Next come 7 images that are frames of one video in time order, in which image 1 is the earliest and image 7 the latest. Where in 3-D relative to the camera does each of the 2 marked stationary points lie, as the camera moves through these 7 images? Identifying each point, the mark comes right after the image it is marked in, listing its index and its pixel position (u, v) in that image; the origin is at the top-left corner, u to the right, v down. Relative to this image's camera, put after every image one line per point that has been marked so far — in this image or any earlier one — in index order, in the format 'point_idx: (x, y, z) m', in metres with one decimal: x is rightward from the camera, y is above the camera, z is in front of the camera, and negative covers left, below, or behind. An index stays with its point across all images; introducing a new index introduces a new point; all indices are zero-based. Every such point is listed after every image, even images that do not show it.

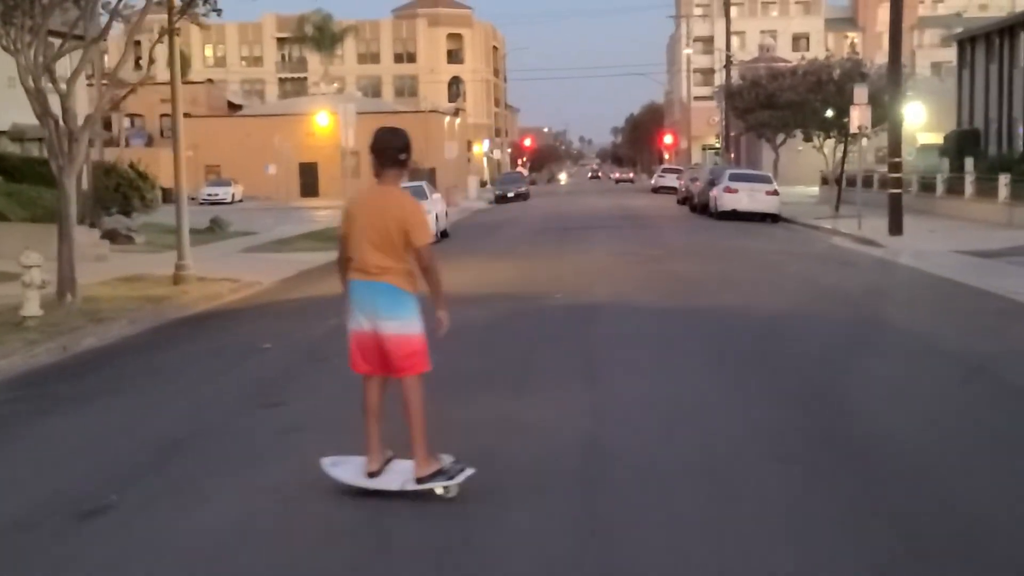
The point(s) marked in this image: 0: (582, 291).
0: (+0.8, 0.0, +17.1) m
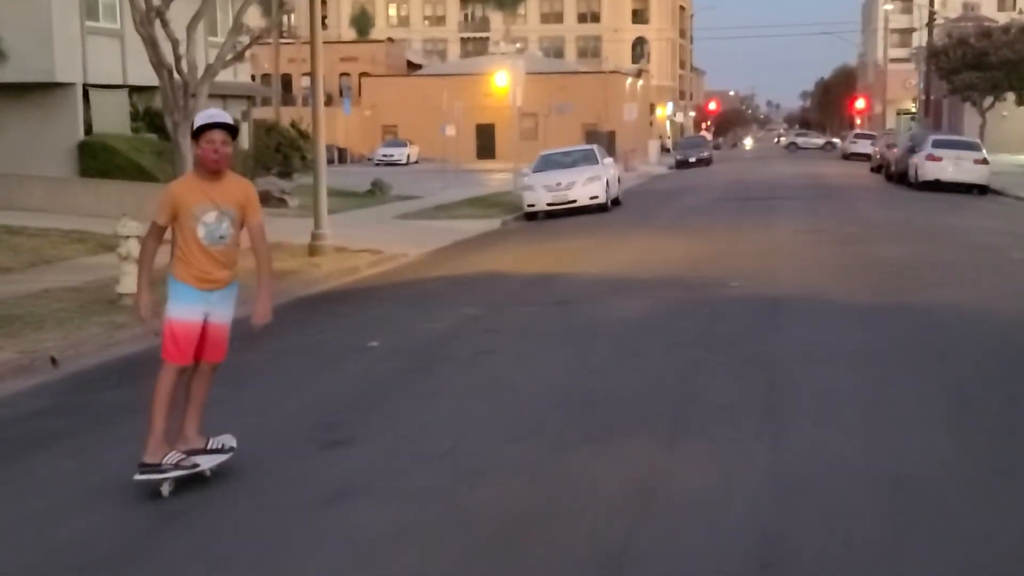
0: (+2.4, +0.1, +14.4) m
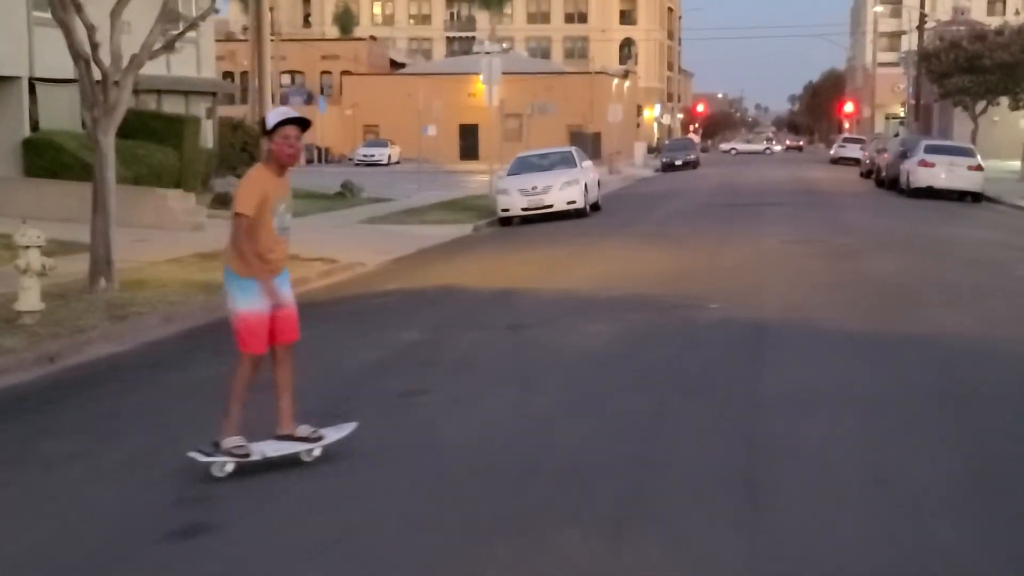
0: (+2.0, -0.1, +12.8) m
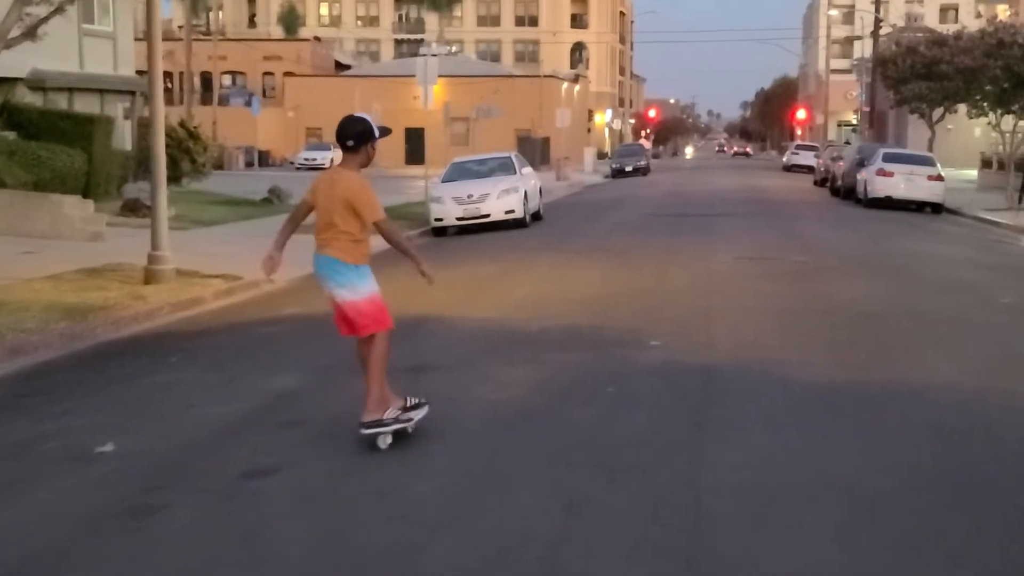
0: (+1.4, -0.3, +10.9) m
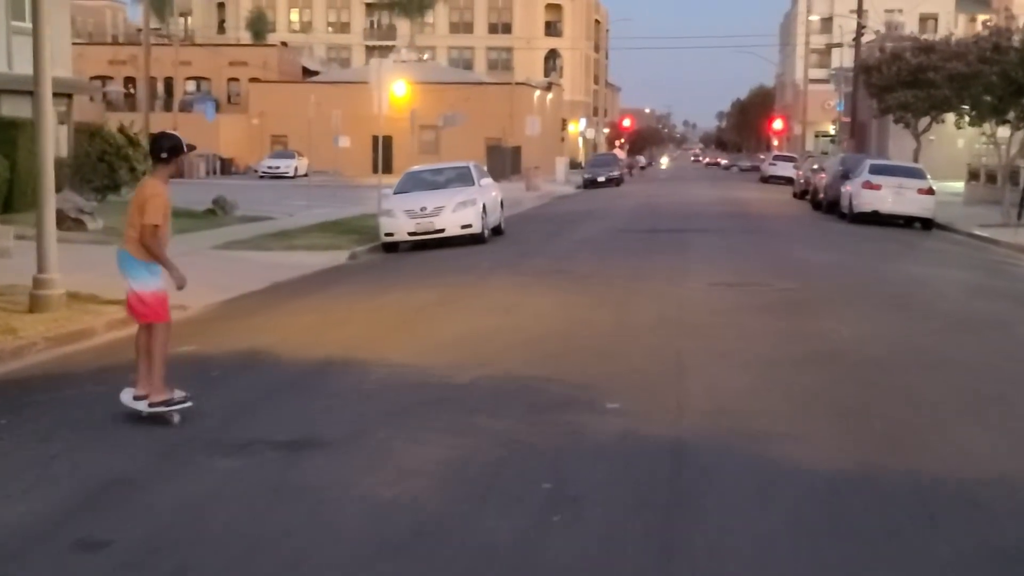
0: (+0.9, -0.6, +8.7) m
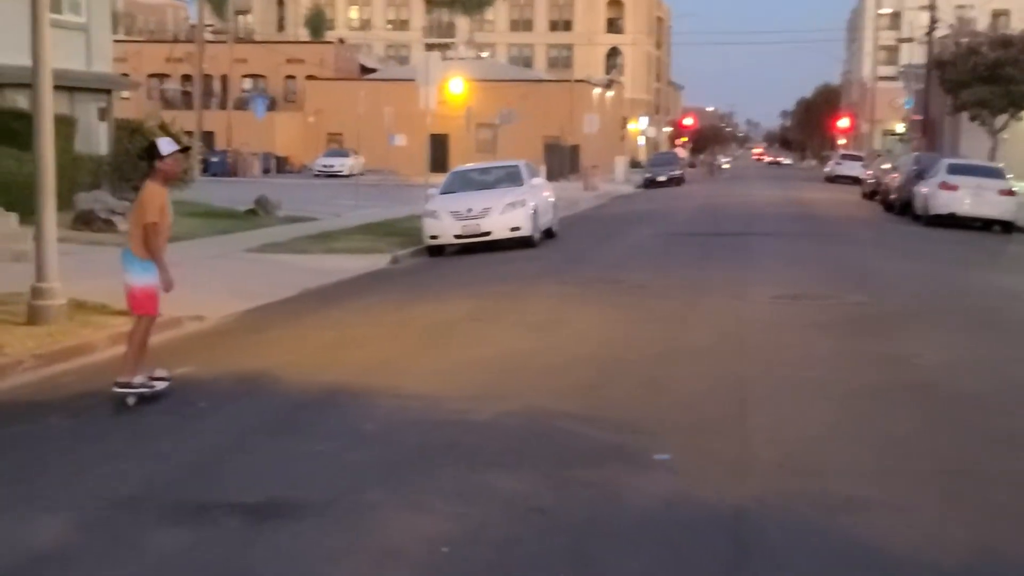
0: (+1.1, -0.7, +7.3) m
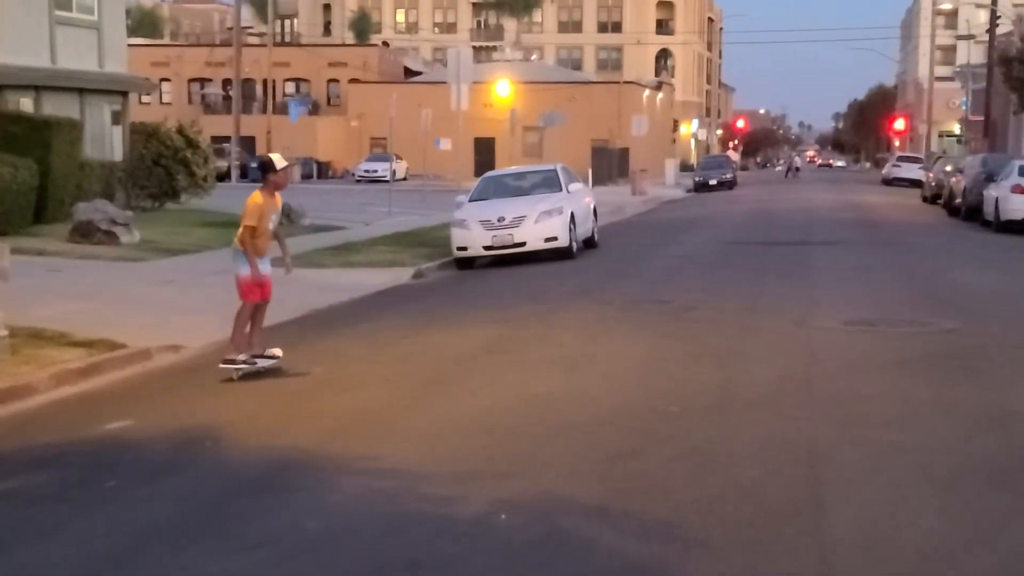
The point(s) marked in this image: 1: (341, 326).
0: (+1.0, -0.9, +5.2) m
1: (-1.7, -0.4, +14.2) m
